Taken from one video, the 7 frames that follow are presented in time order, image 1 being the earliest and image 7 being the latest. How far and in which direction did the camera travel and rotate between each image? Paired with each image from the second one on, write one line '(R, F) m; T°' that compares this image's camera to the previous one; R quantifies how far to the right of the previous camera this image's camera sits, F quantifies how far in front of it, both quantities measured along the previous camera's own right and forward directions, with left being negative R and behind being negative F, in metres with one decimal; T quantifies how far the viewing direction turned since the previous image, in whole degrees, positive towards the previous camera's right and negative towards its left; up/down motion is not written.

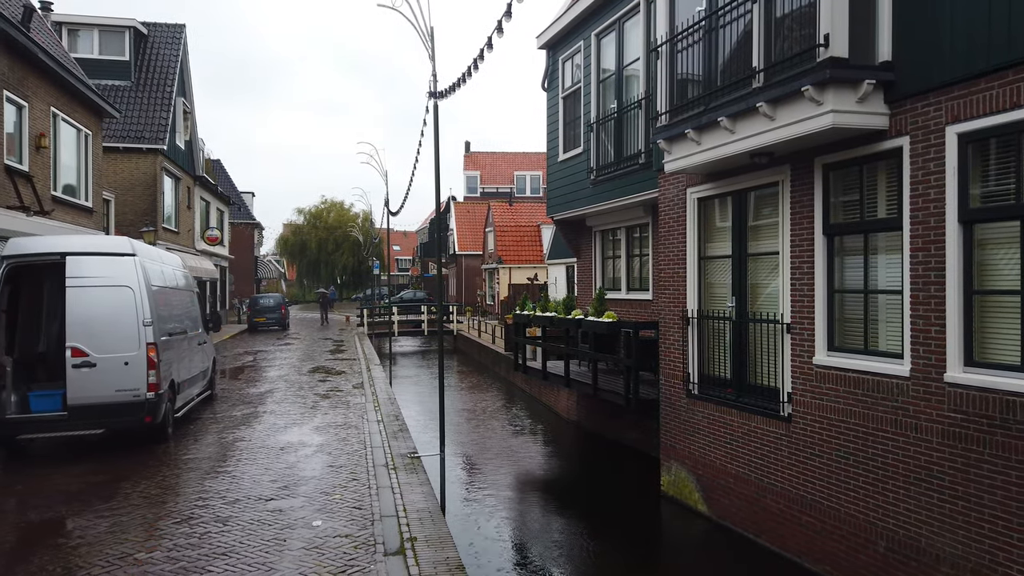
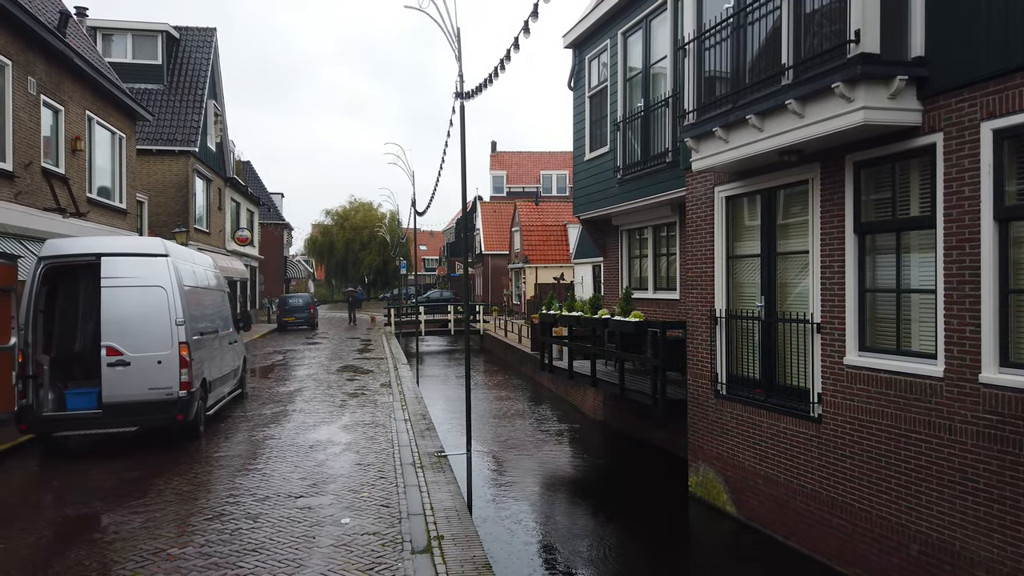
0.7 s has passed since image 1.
(0.0, 0.0) m; -2°
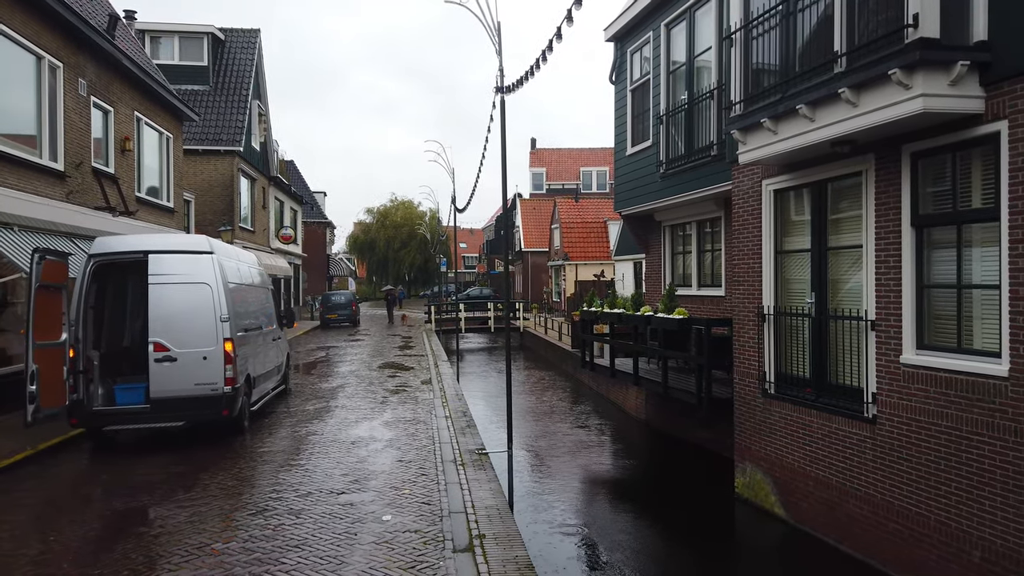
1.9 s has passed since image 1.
(0.0, +0.1) m; -3°
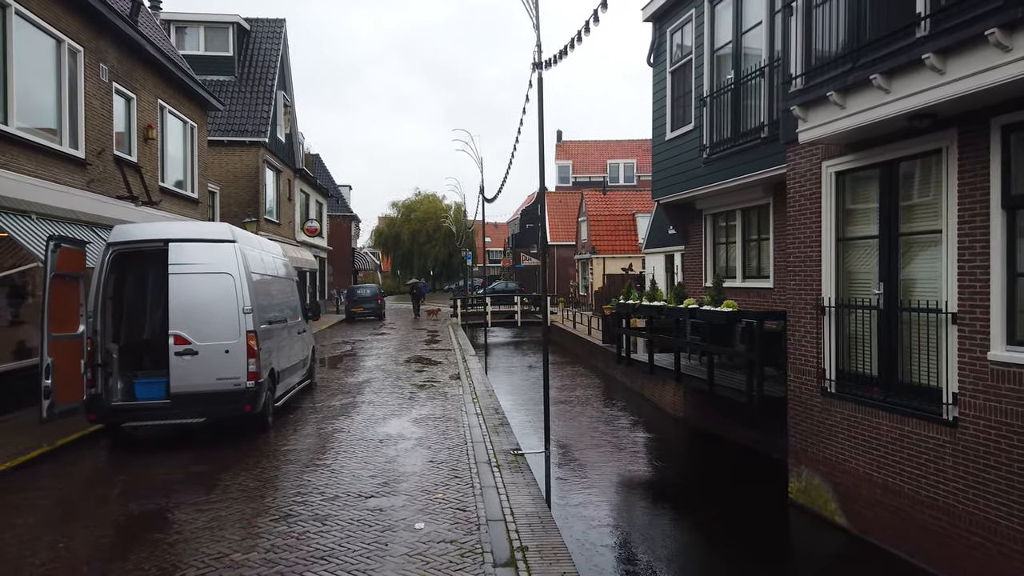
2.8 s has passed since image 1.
(-0.2, +0.5) m; -2°
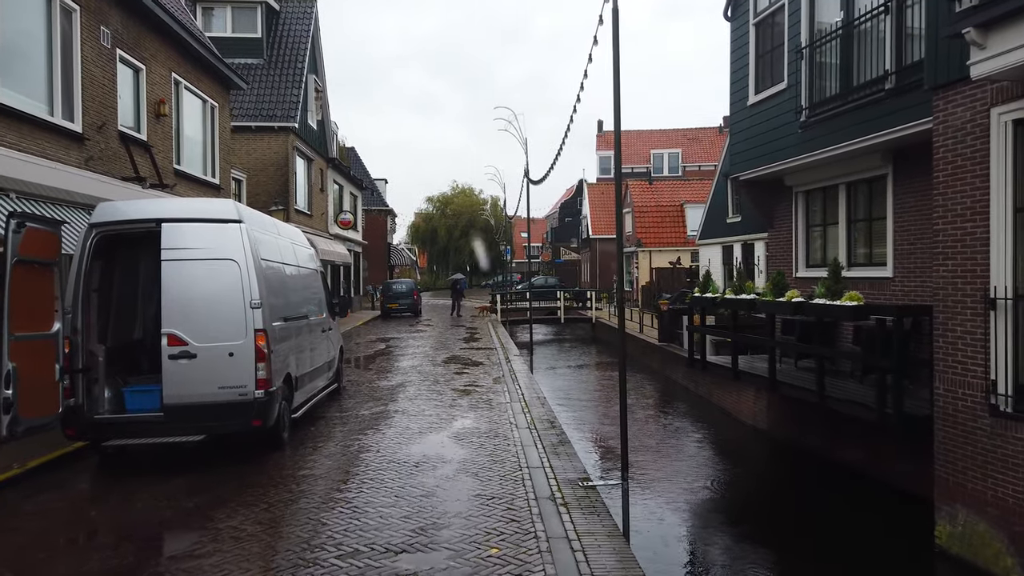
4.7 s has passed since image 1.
(-0.3, +1.6) m; -3°
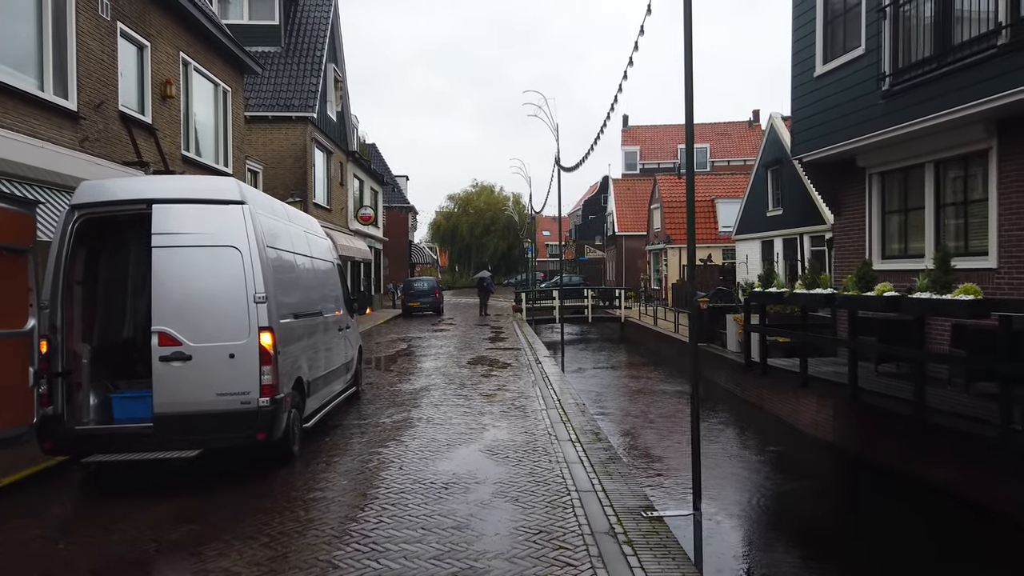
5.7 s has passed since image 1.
(-0.2, +1.0) m; -2°
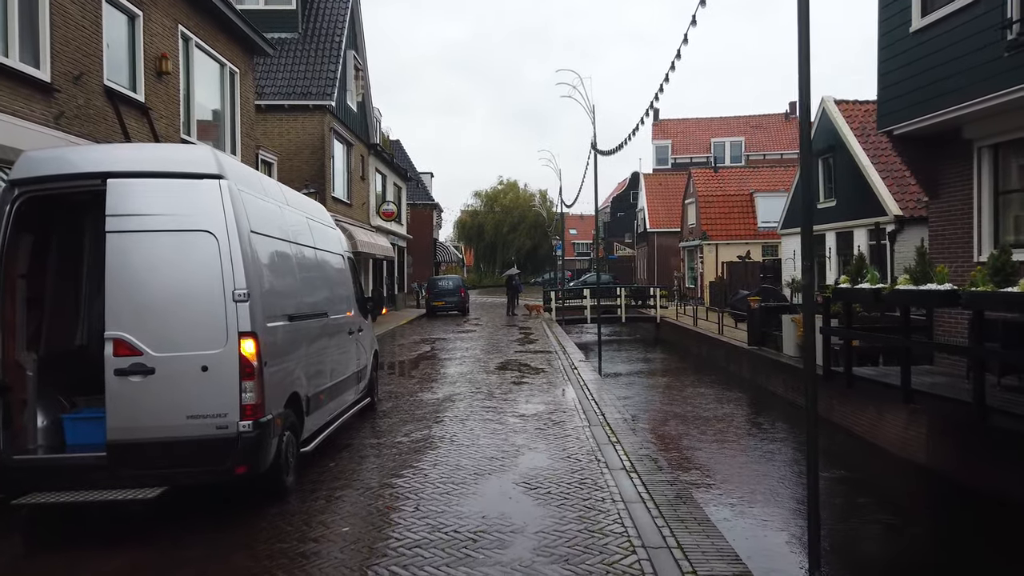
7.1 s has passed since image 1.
(-0.1, +1.3) m; -2°
